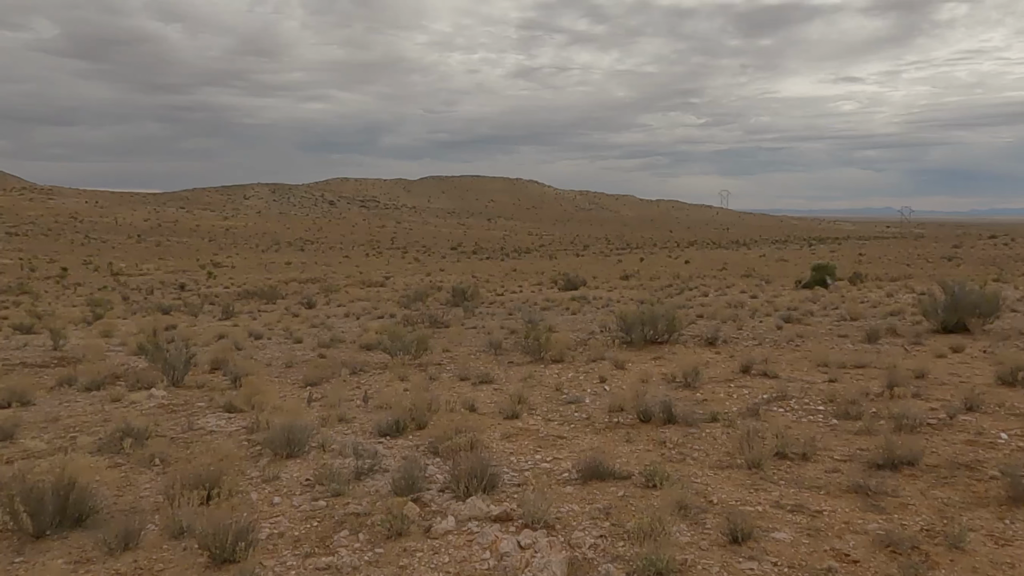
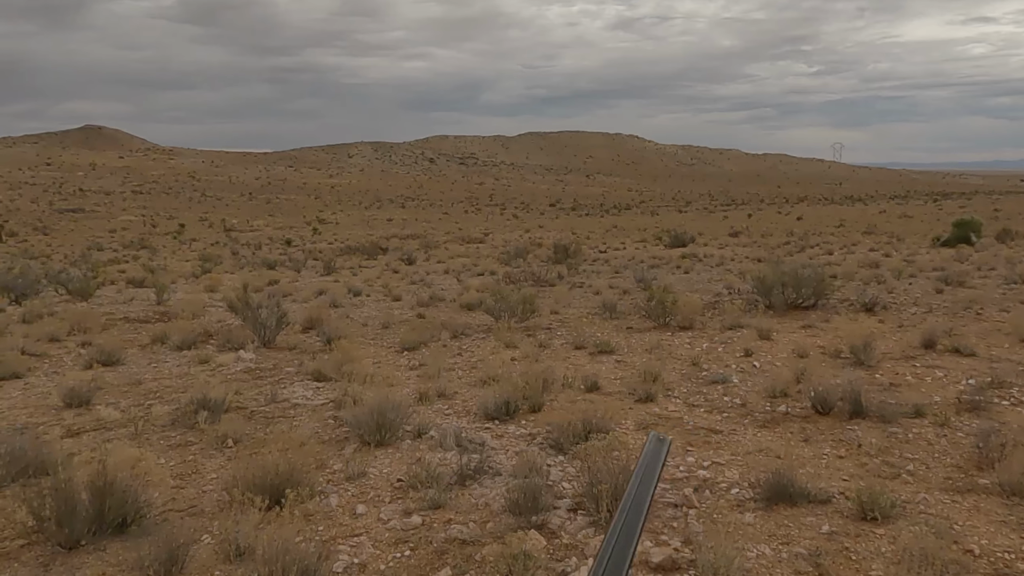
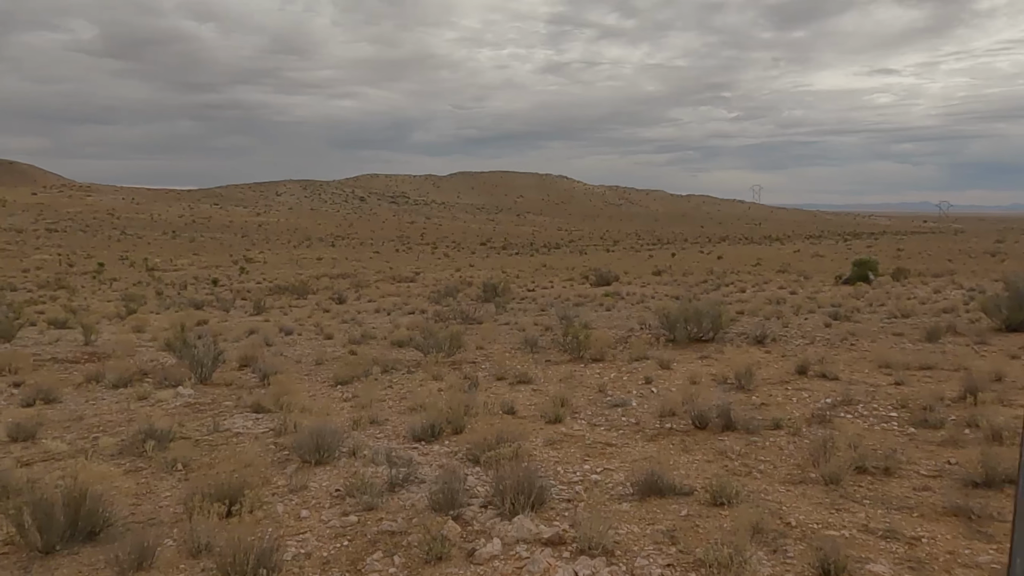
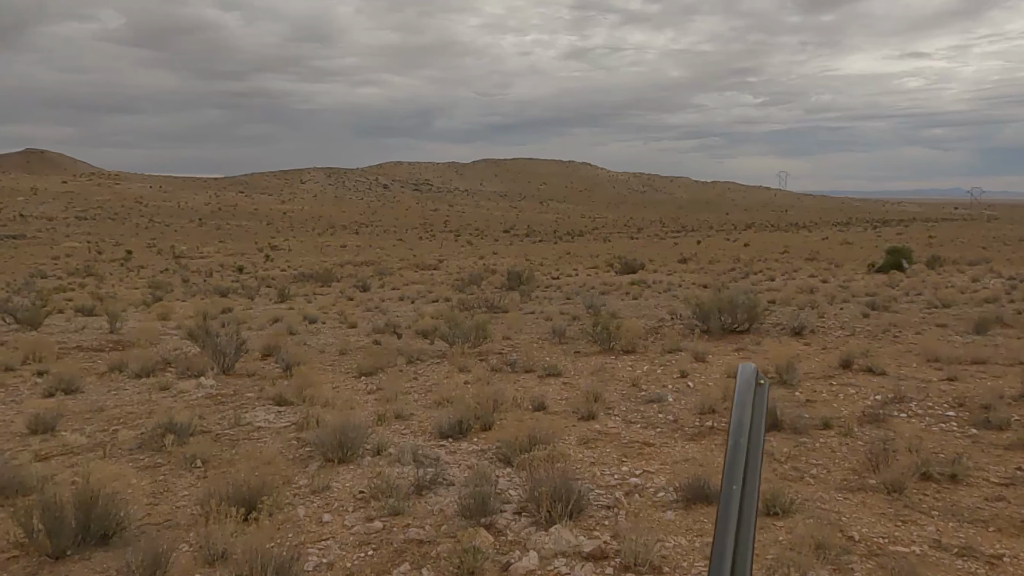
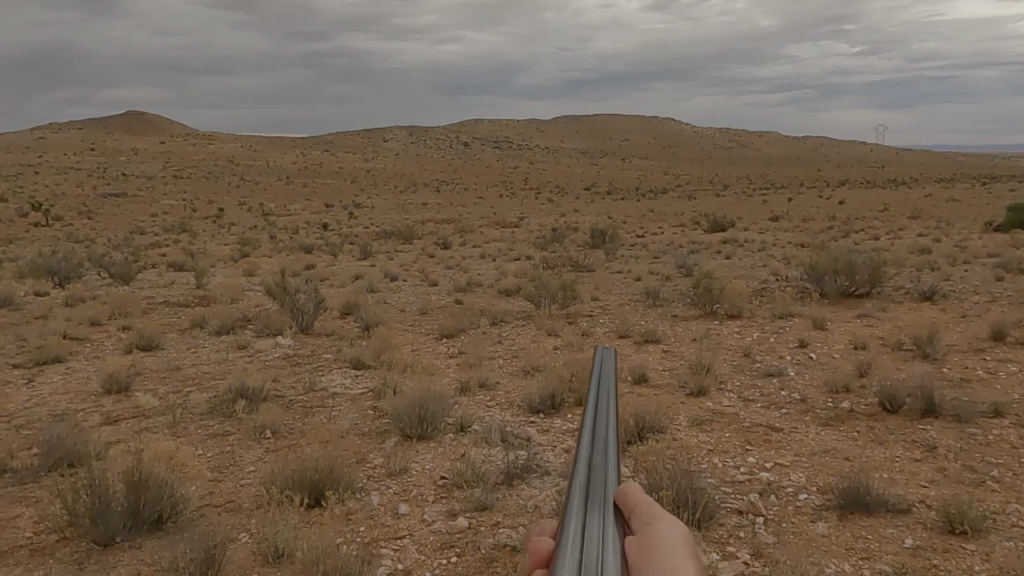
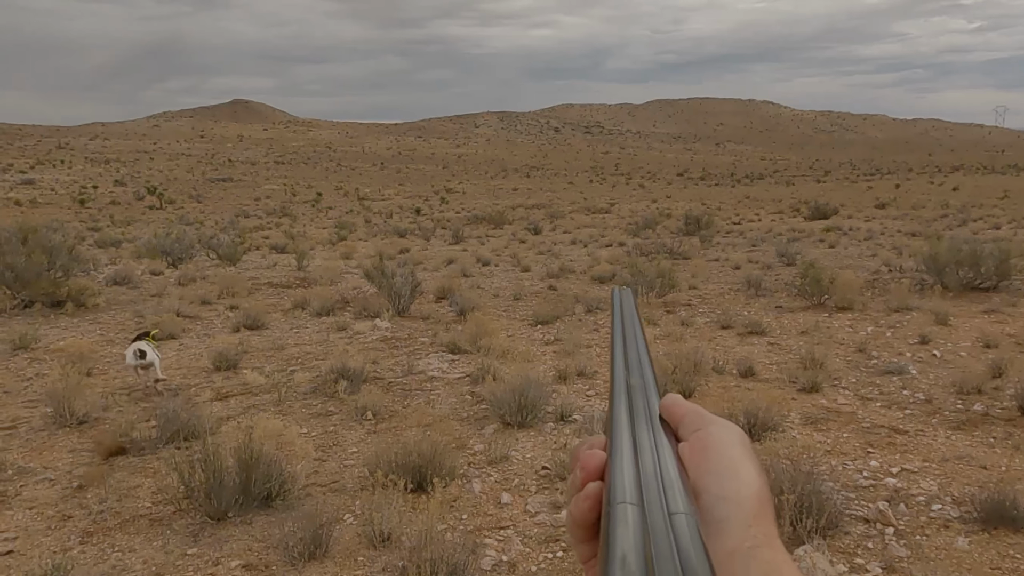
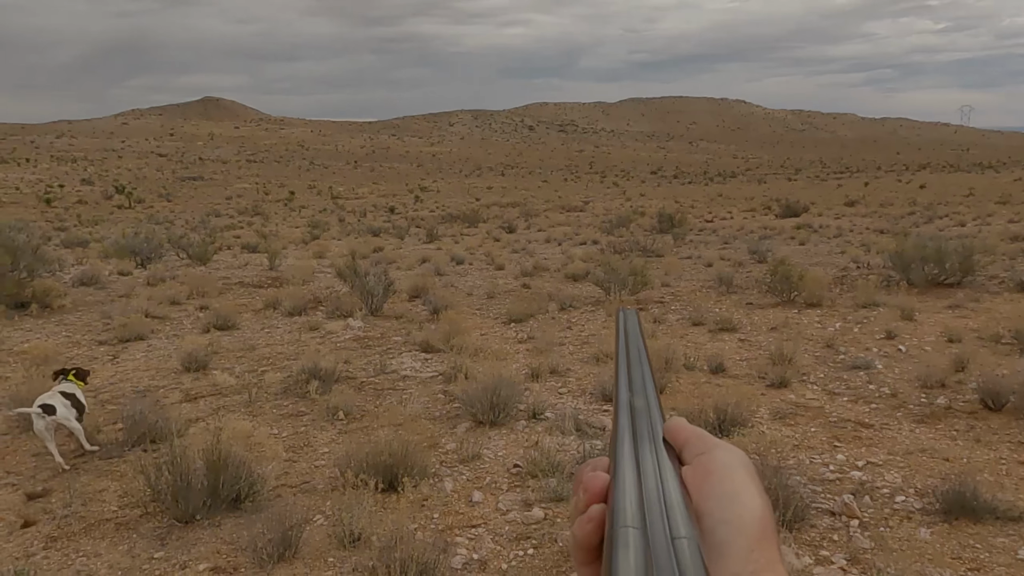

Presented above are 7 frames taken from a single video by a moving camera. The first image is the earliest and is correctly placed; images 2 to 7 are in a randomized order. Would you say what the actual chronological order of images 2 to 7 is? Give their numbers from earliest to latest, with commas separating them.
3, 4, 2, 5, 7, 6
